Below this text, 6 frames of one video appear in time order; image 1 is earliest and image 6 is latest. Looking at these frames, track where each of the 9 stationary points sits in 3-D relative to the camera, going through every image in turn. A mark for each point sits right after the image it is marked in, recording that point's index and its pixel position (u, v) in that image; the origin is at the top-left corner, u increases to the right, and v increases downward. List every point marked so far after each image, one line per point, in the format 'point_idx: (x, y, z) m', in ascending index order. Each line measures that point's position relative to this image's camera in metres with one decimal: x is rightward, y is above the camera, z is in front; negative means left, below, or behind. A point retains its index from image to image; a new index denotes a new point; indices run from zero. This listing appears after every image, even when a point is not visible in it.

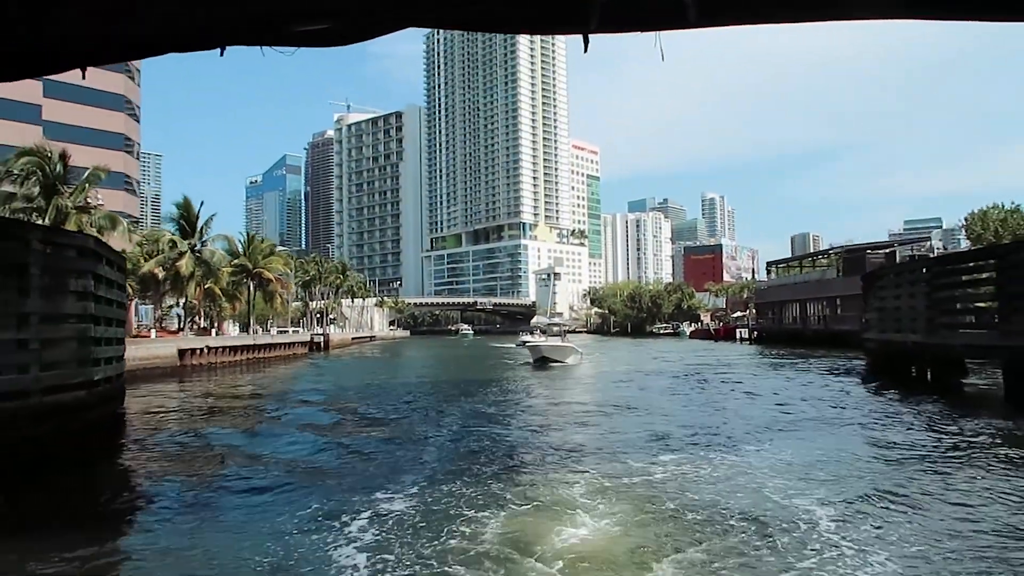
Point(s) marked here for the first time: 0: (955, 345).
0: (+10.5, -1.4, +17.1) m
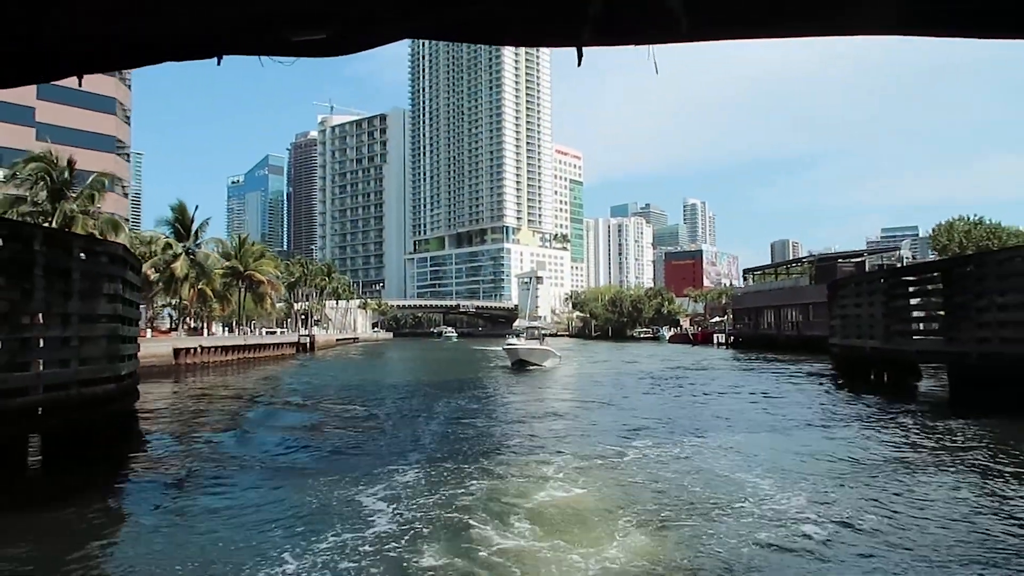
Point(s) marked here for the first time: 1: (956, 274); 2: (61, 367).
0: (+10.1, -1.6, +18.6) m
1: (+9.9, +0.3, +16.3) m
2: (-6.2, -1.1, +10.0) m
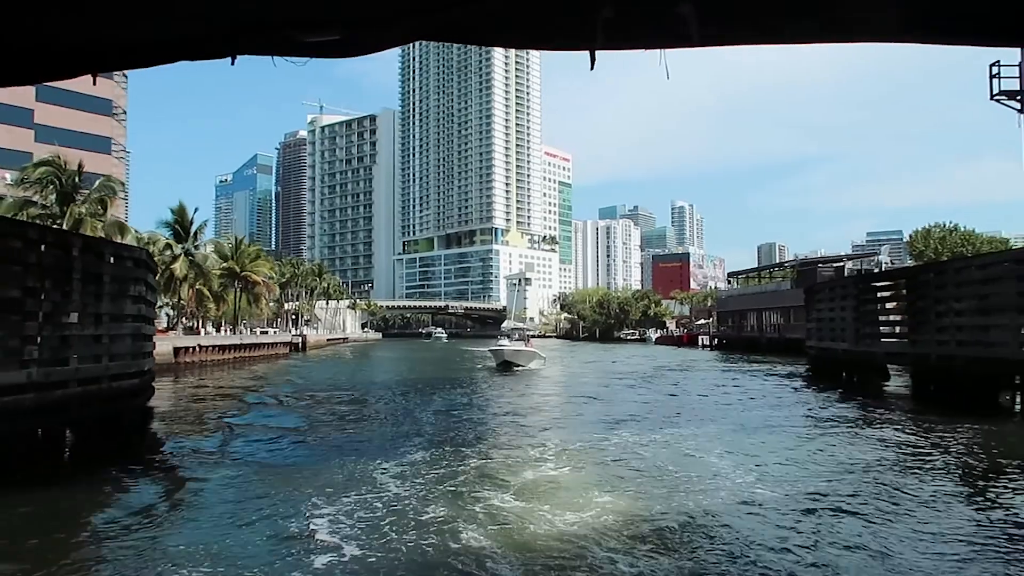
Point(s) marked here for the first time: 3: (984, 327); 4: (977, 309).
0: (+9.9, -1.8, +19.8) m
1: (+9.8, +0.2, +17.5) m
2: (-6.3, -1.1, +10.9) m
3: (+9.6, -0.8, +14.8) m
4: (+9.6, -0.4, +15.1) m
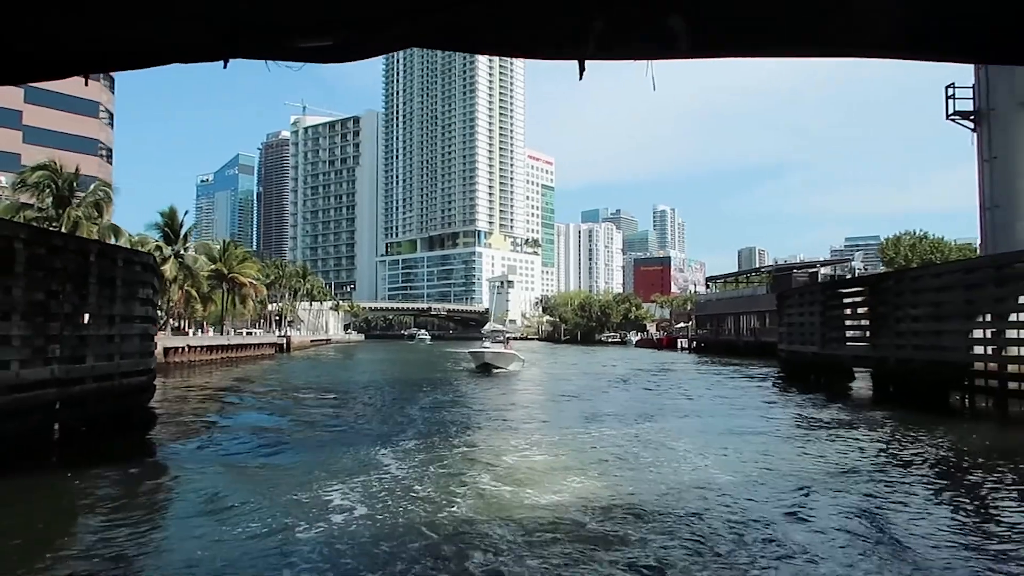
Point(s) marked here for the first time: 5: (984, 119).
0: (+9.4, -1.9, +20.9) m
1: (+9.4, 0.0, +18.6) m
2: (-6.5, -1.2, +11.7) m
3: (+9.3, -1.0, +16.0) m
4: (+9.3, -0.6, +16.2) m
5: (+11.3, +4.0, +17.5) m
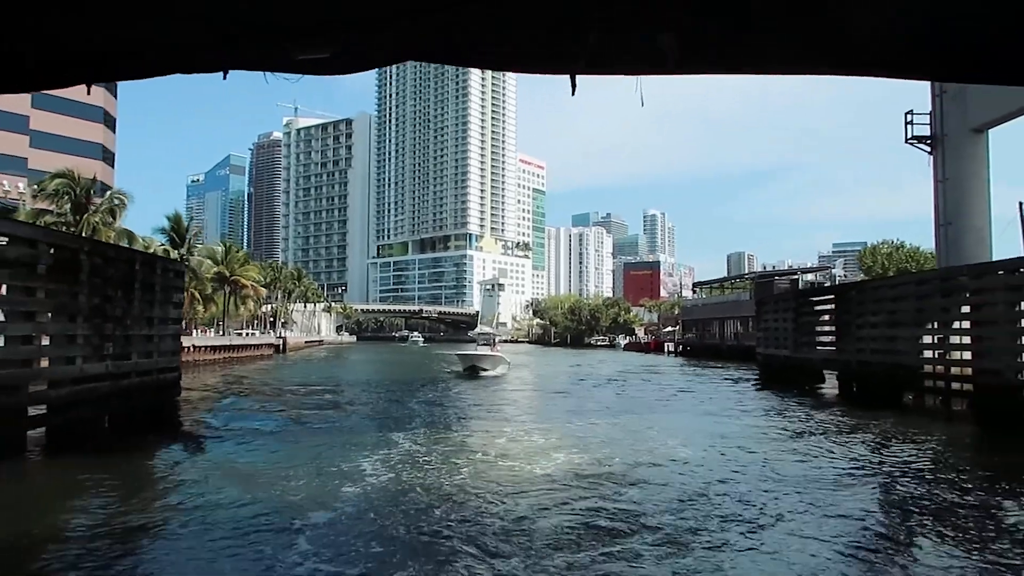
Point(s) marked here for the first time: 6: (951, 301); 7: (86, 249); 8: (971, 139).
0: (+9.2, -2.2, +22.5) m
1: (+9.2, -0.3, +20.2) m
2: (-6.5, -1.2, +13.1) m
3: (+9.2, -1.2, +17.6) m
4: (+9.2, -0.8, +17.9) m
5: (+11.2, +3.8, +19.1) m
6: (+9.1, -0.3, +15.2) m
7: (-6.3, +0.6, +10.7) m
8: (+11.5, +3.7, +18.3) m
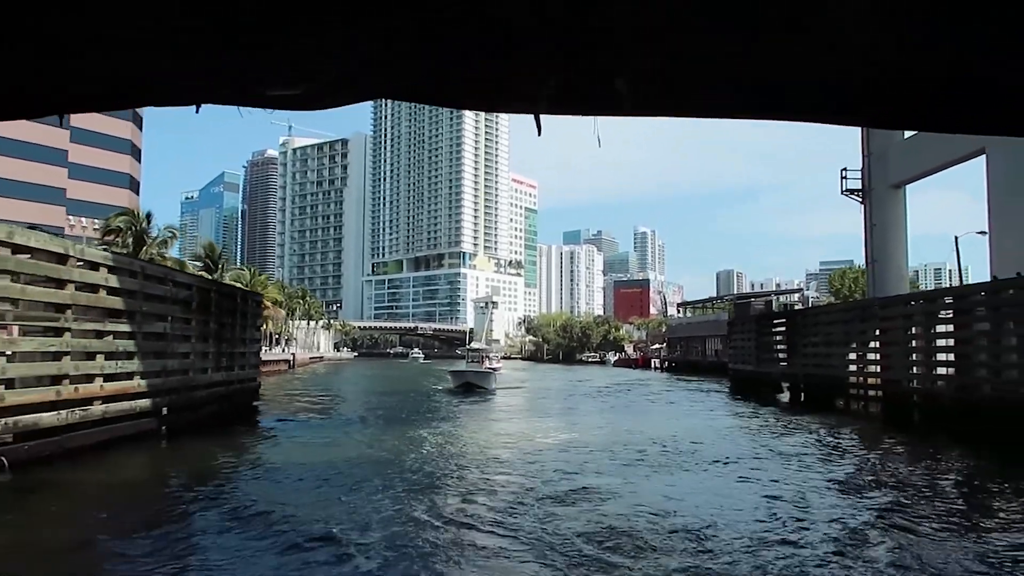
0: (+9.4, -3.1, +26.5) m
1: (+9.4, -1.1, +24.3) m
2: (-6.3, -1.9, +16.9) m
3: (+9.3, -2.0, +21.6) m
4: (+9.4, -1.6, +21.9) m
5: (+11.3, +2.9, +23.3) m
6: (+9.3, -1.0, +19.2) m
7: (-6.0, 0.0, +14.6) m
8: (+11.7, +2.9, +22.4) m
